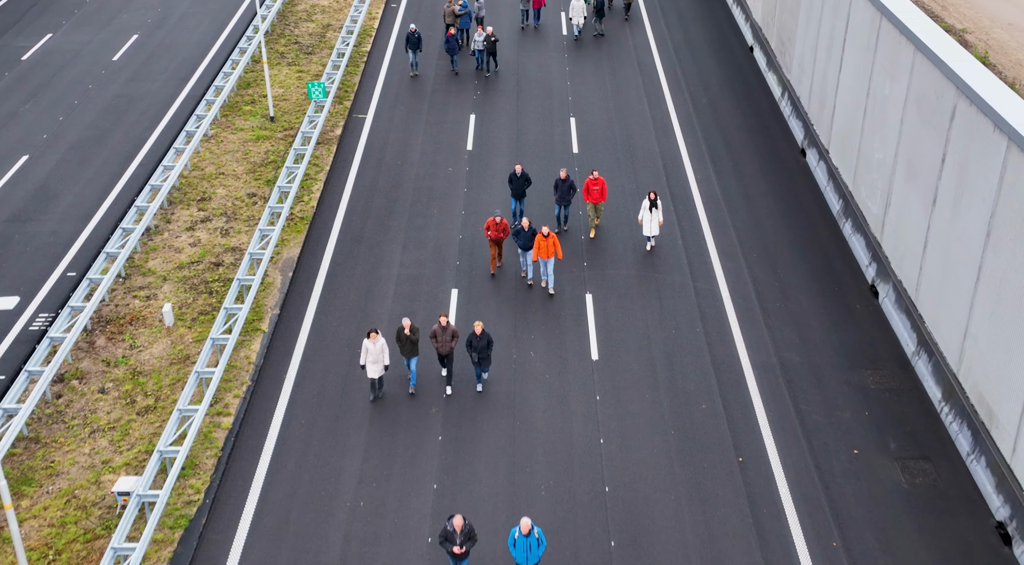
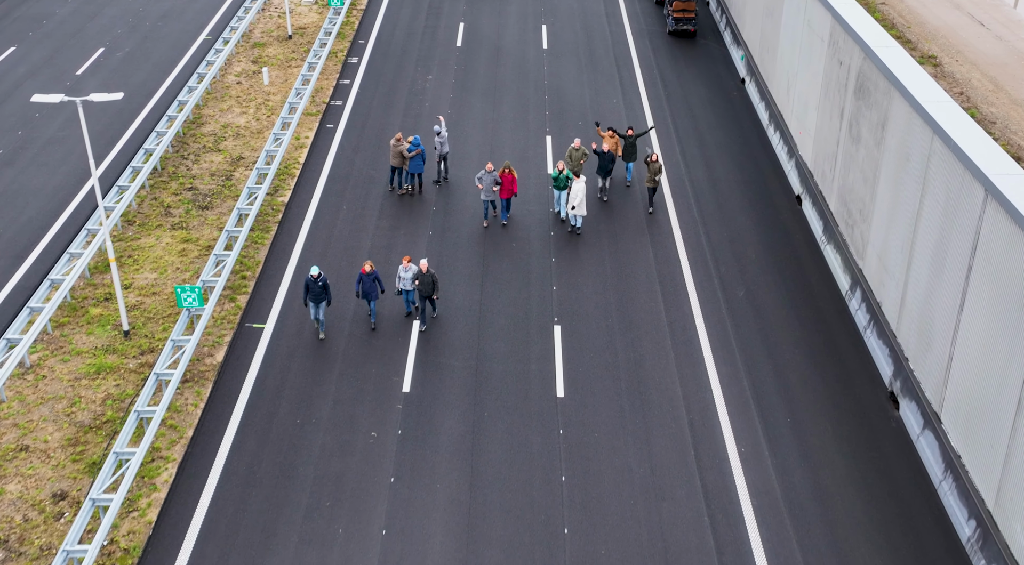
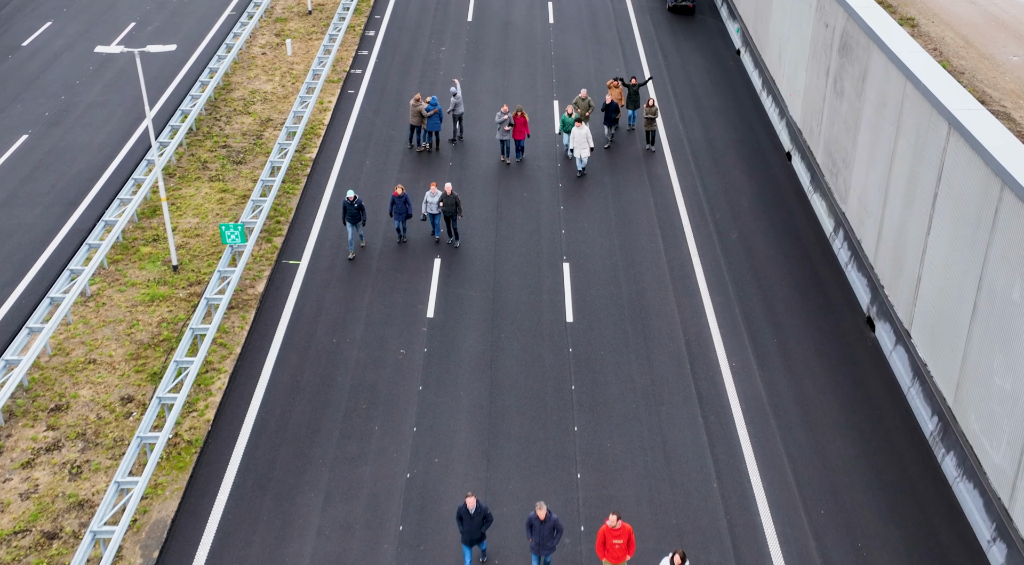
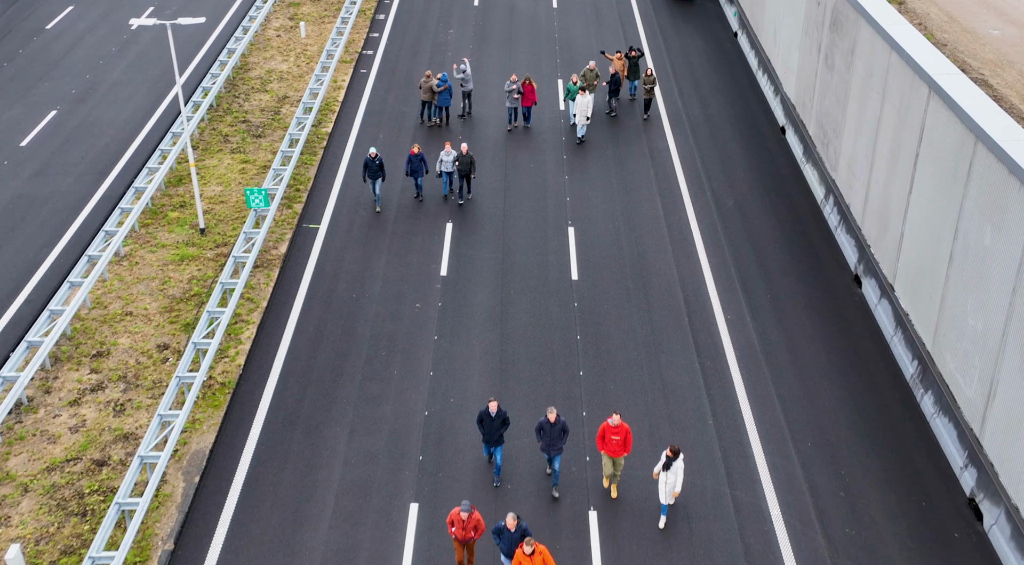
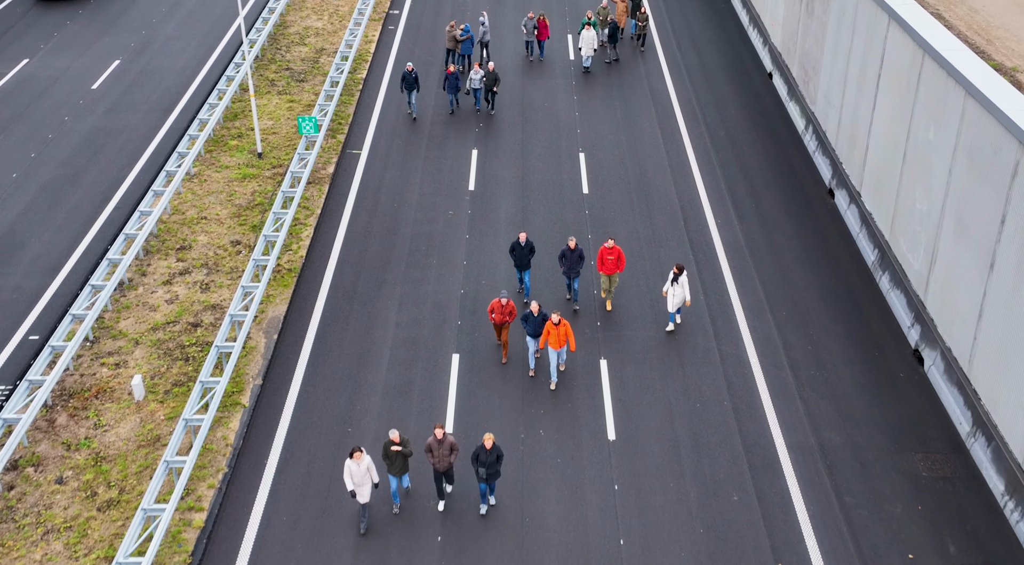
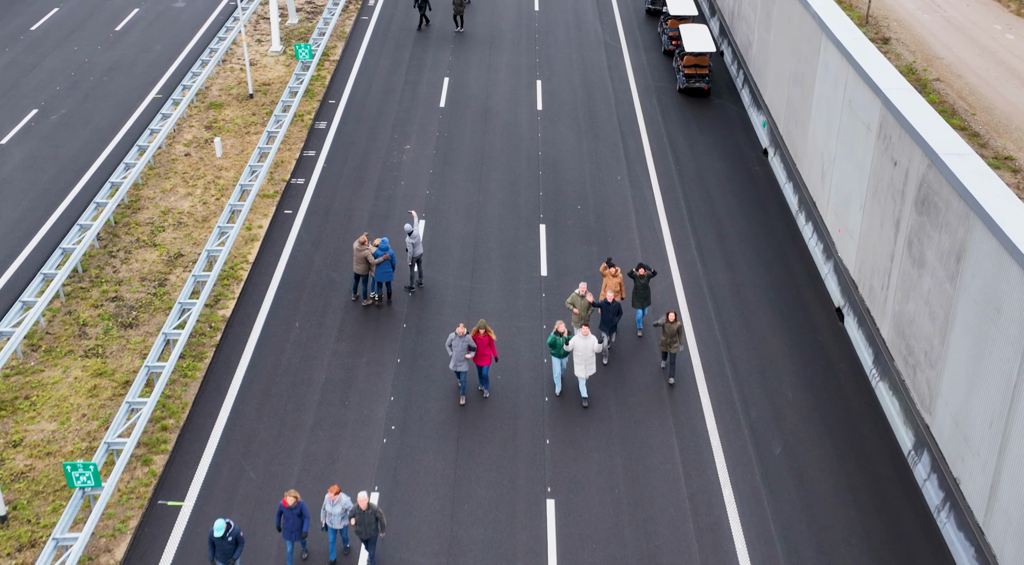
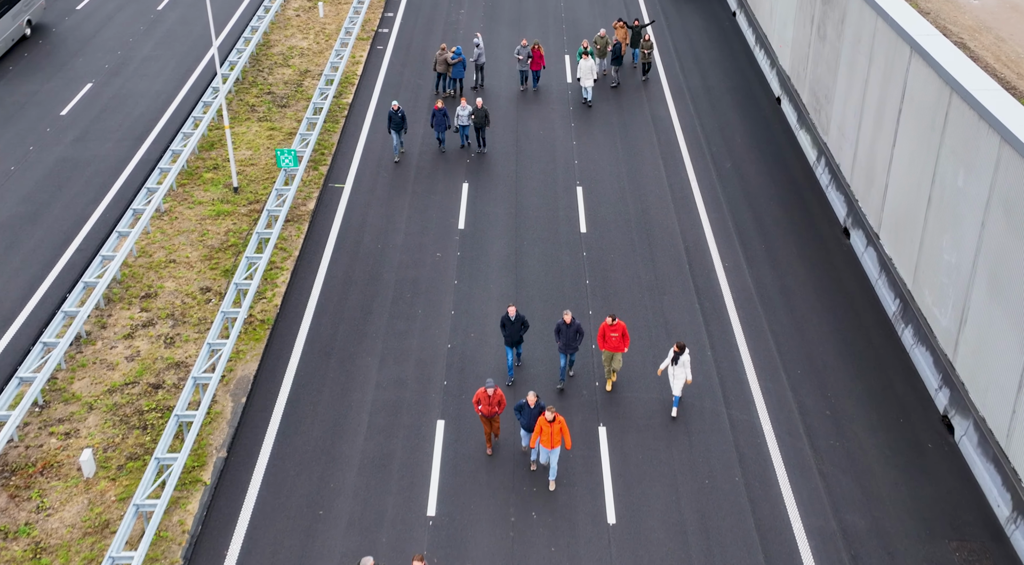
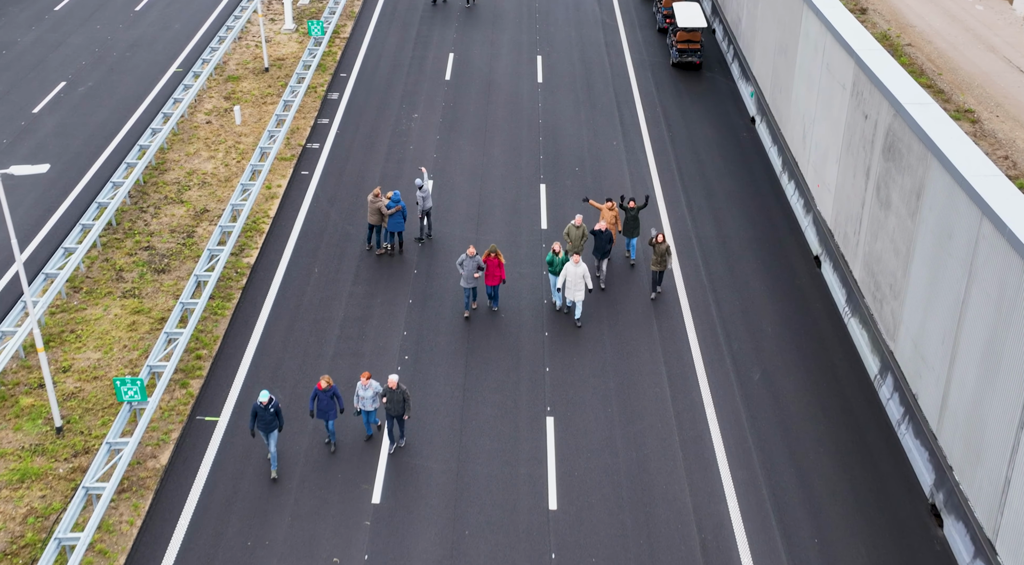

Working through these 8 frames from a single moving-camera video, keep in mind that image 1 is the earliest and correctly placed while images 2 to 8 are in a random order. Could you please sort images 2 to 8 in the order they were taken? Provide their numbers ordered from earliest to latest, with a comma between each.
5, 7, 4, 3, 2, 8, 6
